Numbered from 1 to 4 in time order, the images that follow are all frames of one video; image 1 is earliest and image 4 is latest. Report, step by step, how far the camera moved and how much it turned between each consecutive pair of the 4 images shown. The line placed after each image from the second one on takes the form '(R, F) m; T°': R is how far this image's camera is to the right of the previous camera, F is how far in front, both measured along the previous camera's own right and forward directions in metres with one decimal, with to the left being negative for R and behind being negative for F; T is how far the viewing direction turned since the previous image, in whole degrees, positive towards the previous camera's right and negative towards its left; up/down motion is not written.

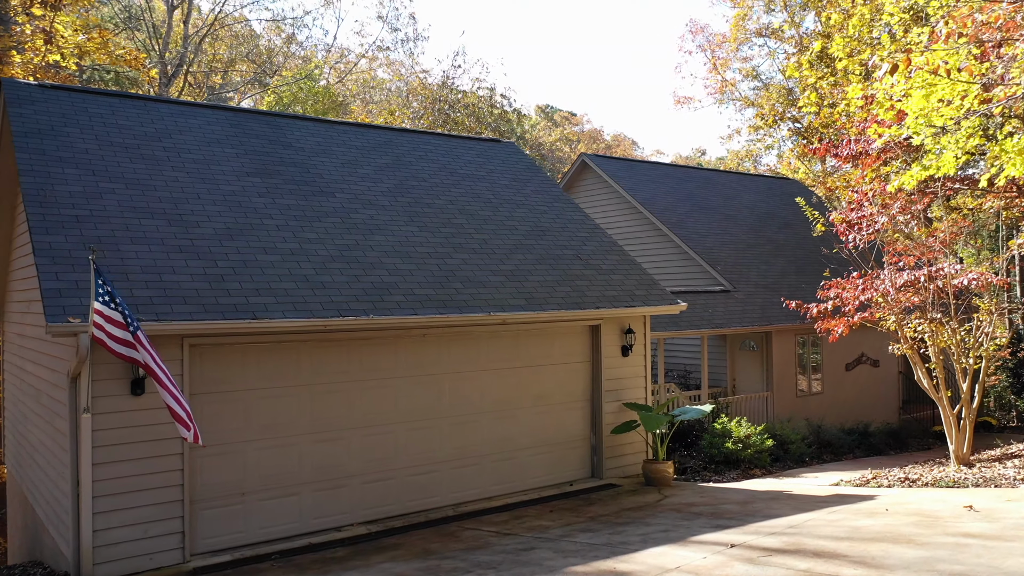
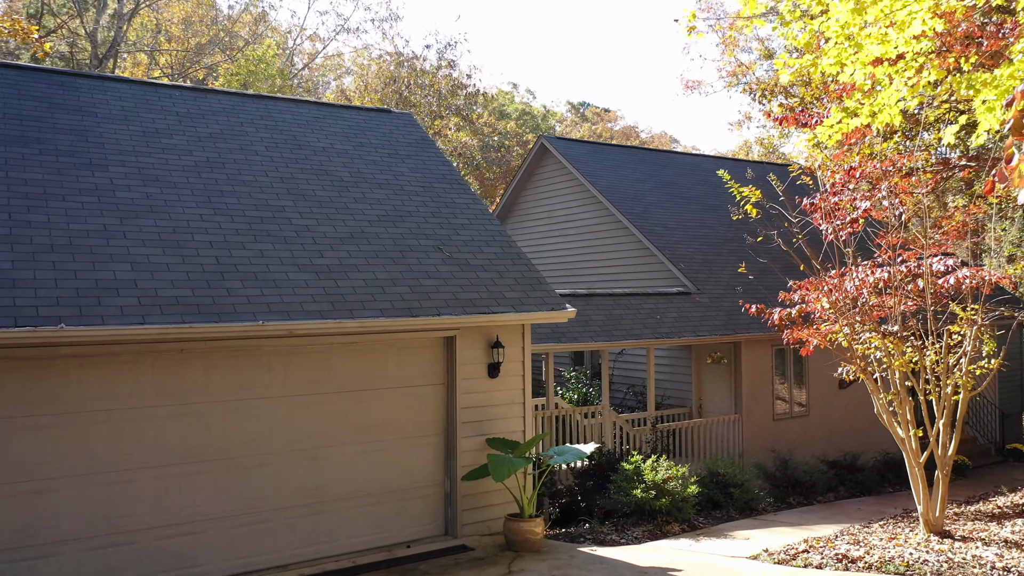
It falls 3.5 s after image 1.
(+2.5, +2.8) m; -4°
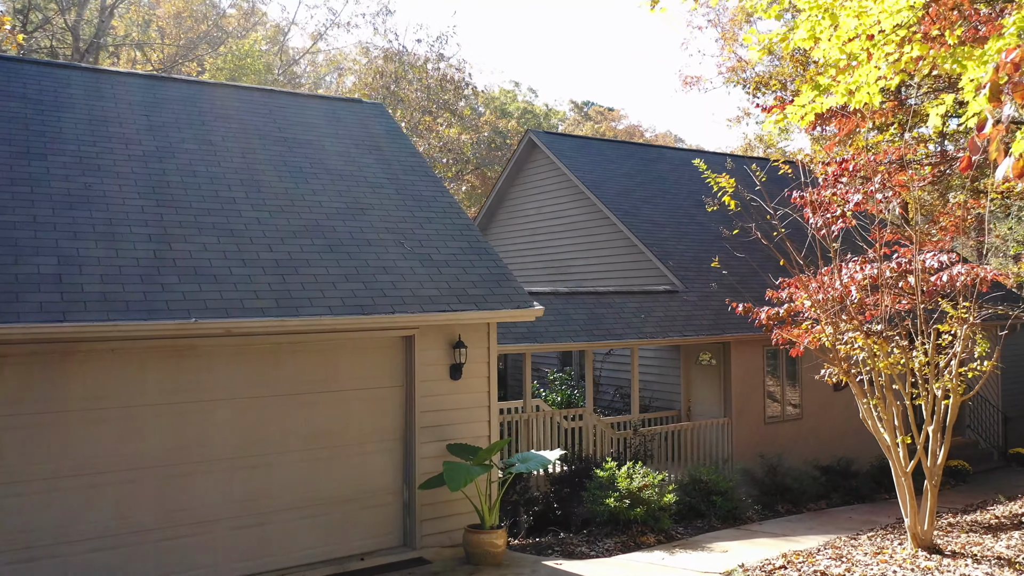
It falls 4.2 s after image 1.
(+0.5, +0.5) m; 0°
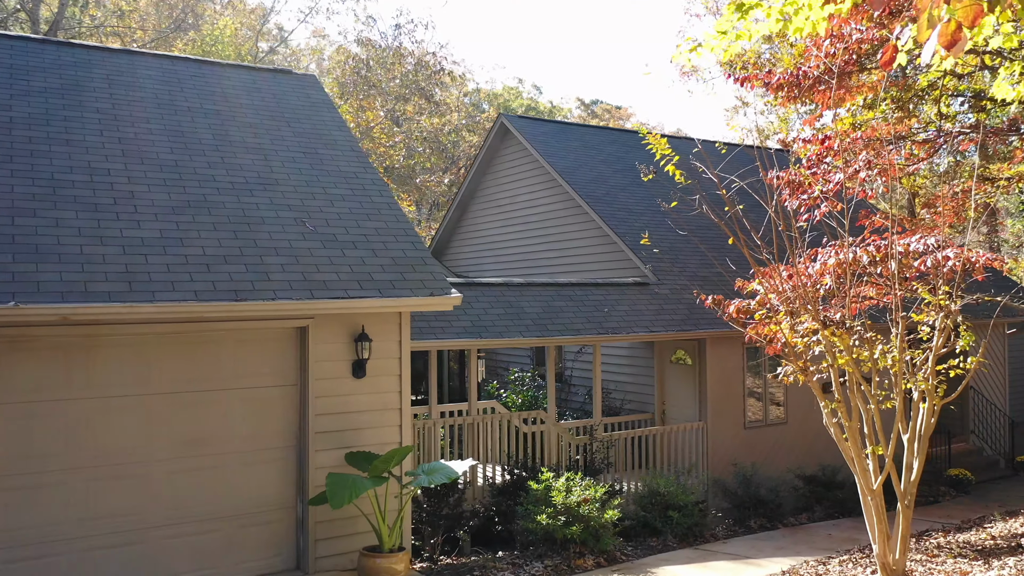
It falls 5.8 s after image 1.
(+1.0, +1.2) m; -1°
